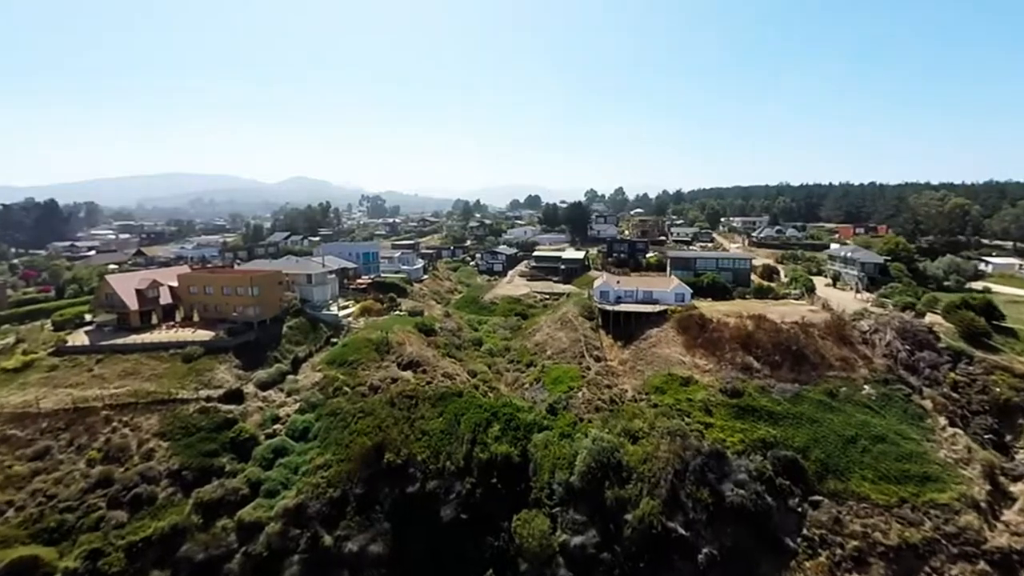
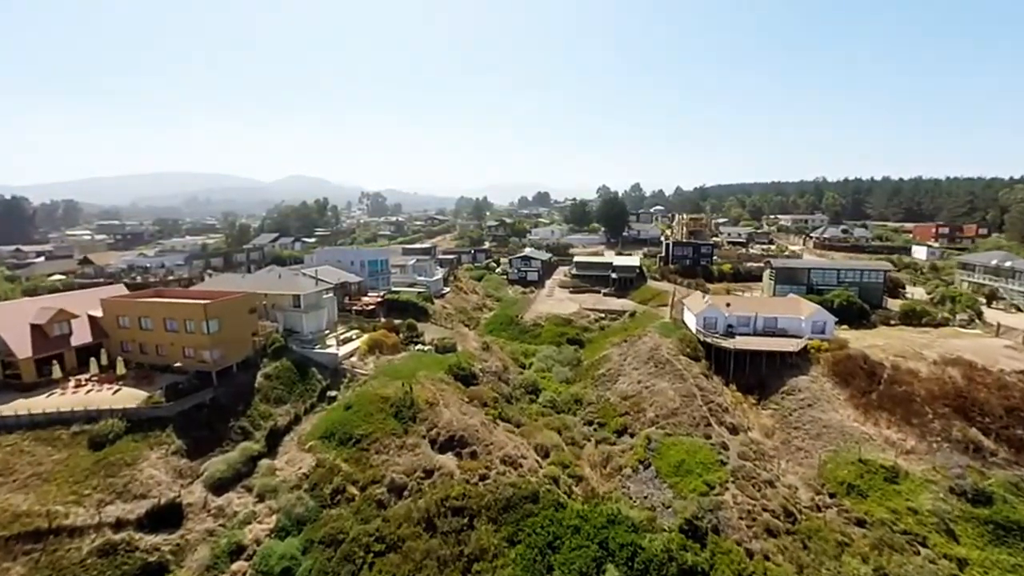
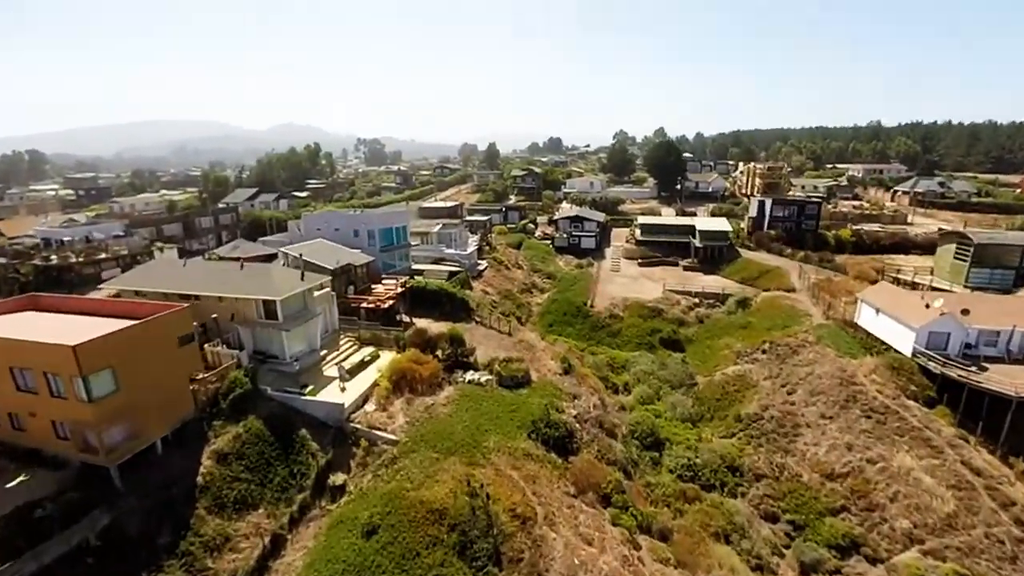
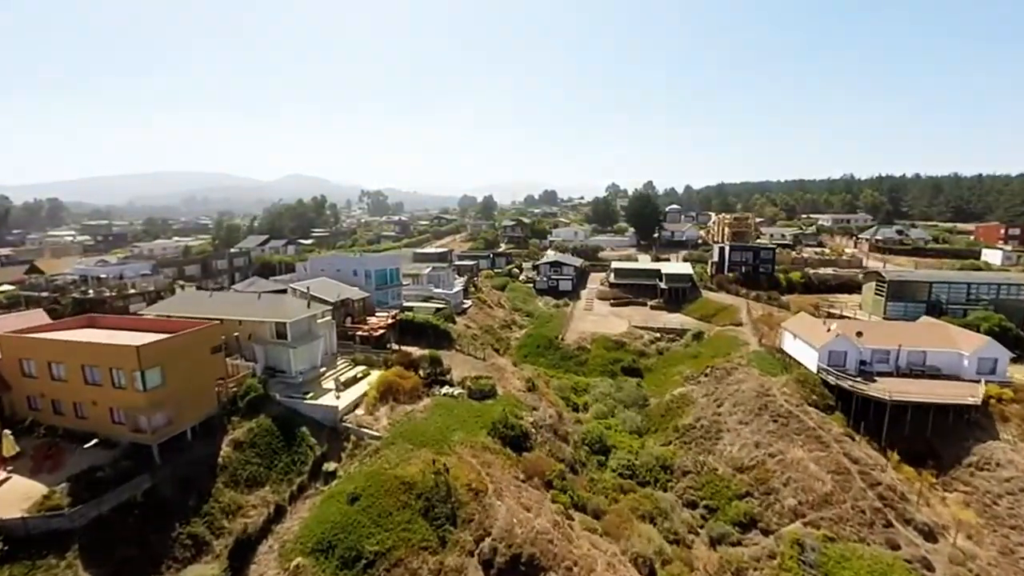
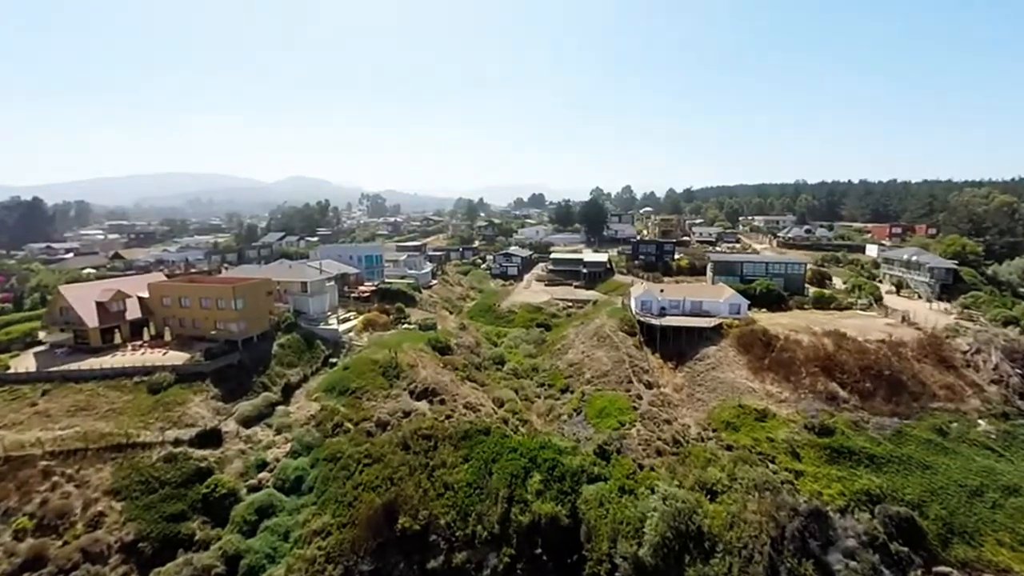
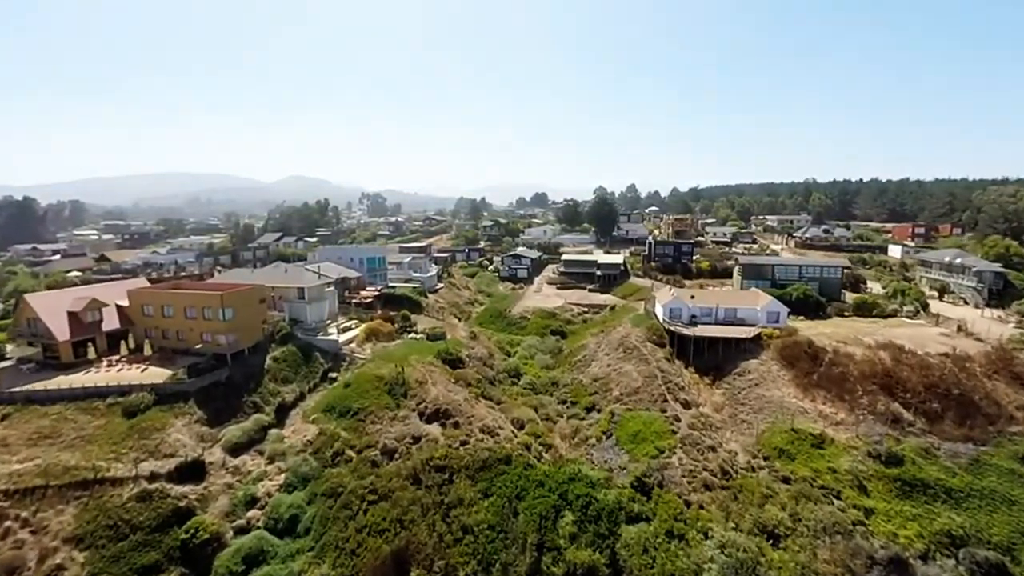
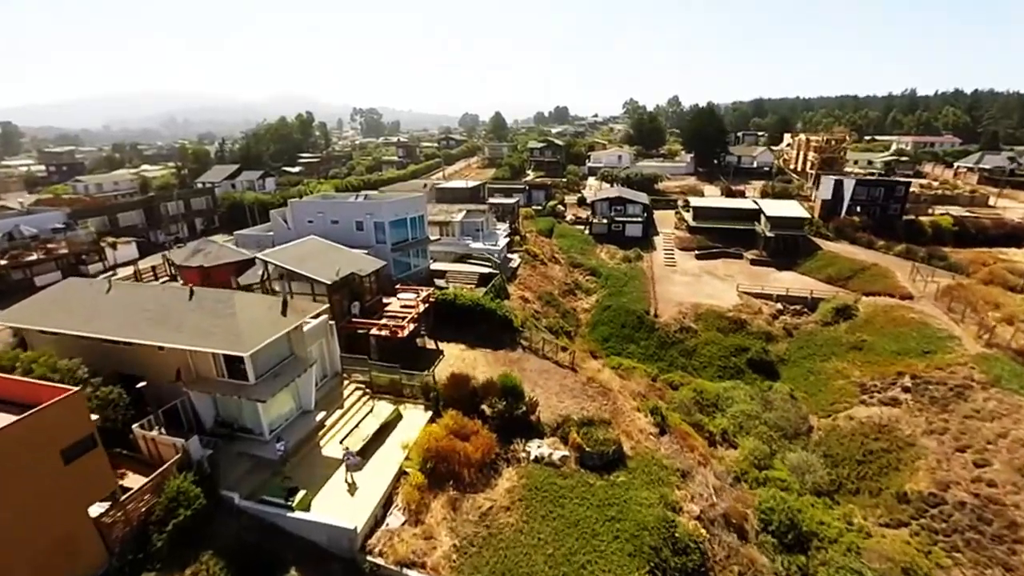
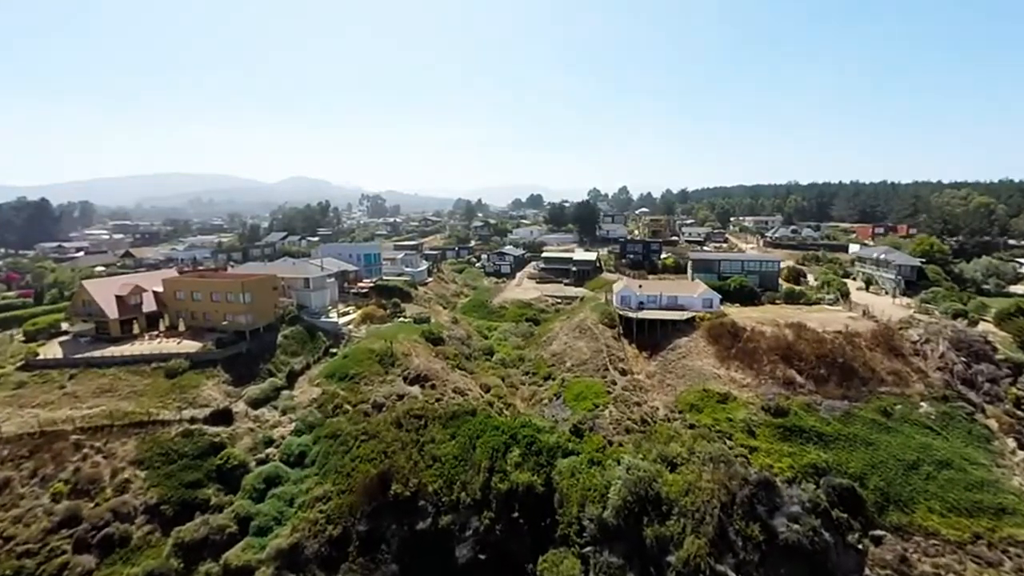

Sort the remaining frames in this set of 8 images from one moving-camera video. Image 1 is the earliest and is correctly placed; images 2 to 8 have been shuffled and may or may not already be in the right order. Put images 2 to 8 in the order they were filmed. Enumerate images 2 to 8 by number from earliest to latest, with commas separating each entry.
8, 5, 6, 2, 4, 3, 7
